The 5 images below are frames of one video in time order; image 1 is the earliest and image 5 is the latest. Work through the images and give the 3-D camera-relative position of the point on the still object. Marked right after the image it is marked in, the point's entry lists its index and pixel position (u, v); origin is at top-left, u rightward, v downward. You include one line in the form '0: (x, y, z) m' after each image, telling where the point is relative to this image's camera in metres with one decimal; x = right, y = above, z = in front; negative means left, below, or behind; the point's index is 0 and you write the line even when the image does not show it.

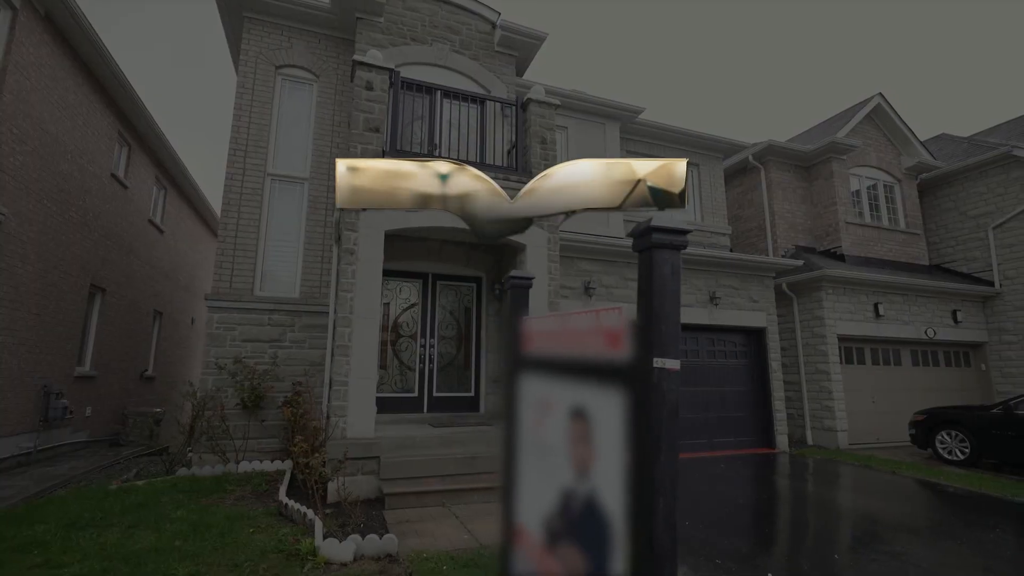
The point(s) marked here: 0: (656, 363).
0: (+0.2, -0.2, +1.2) m
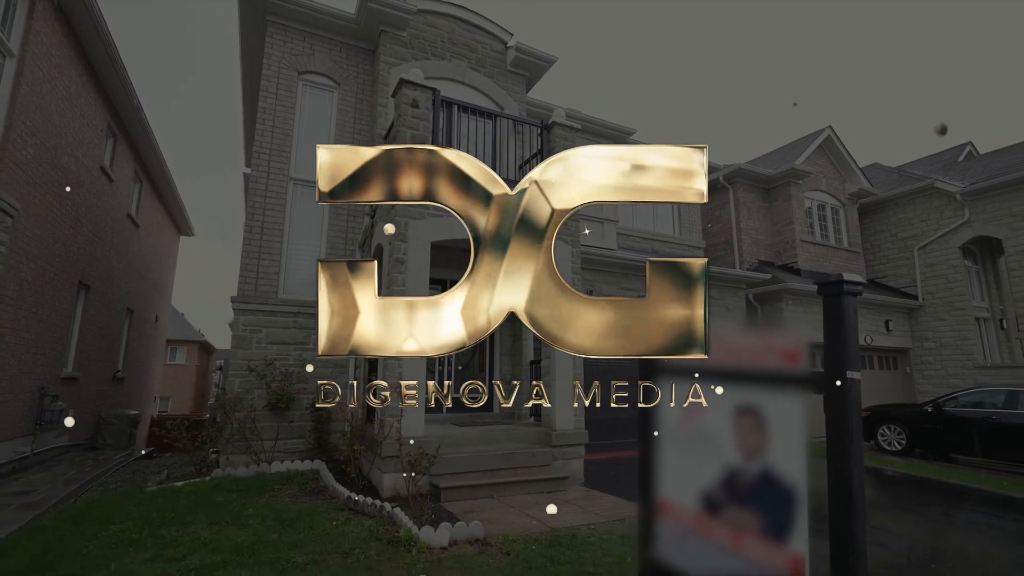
0: (+1.2, -0.3, +1.8) m
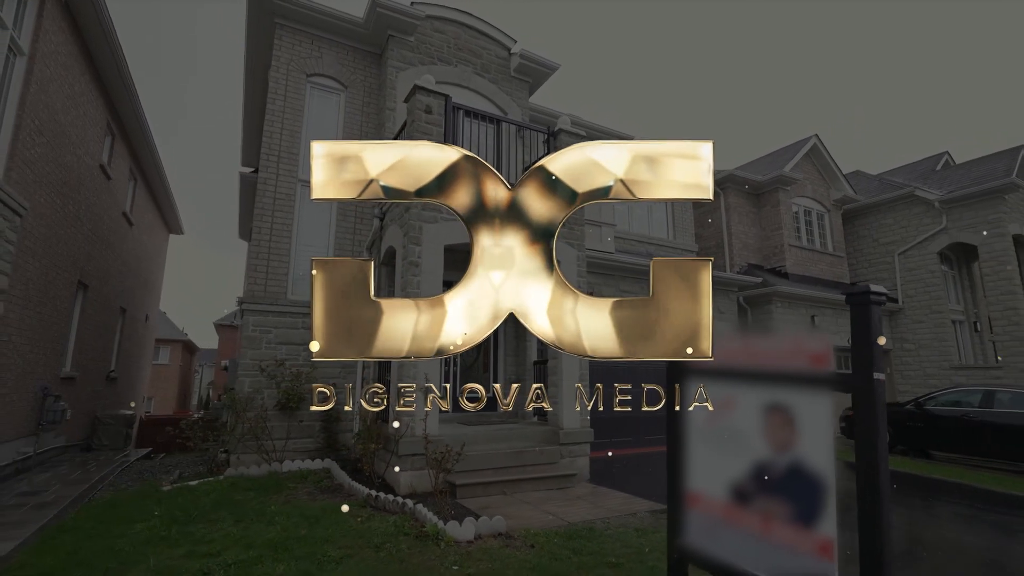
0: (+1.5, -0.4, +2.0) m
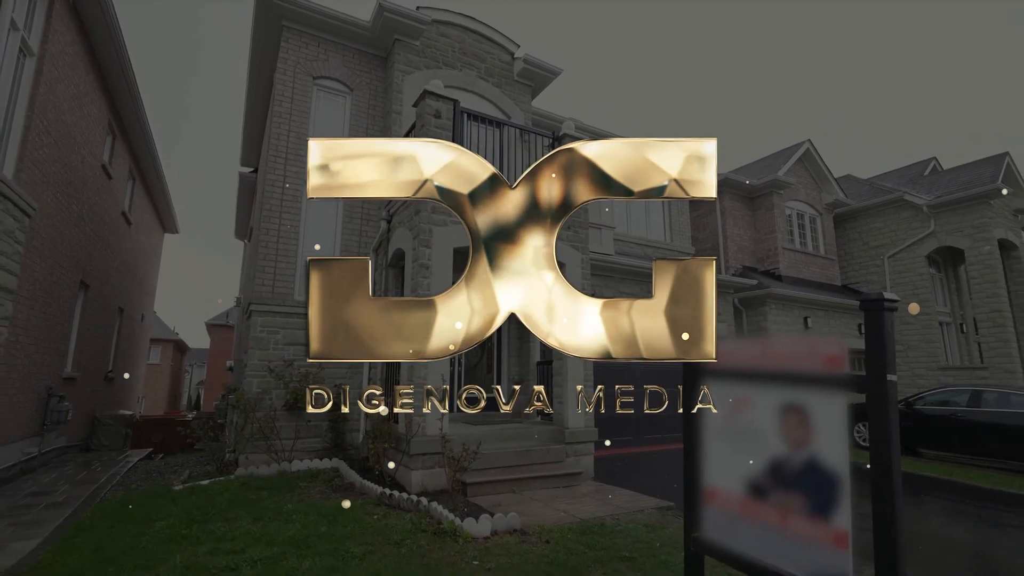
0: (+1.7, -0.4, +2.2) m
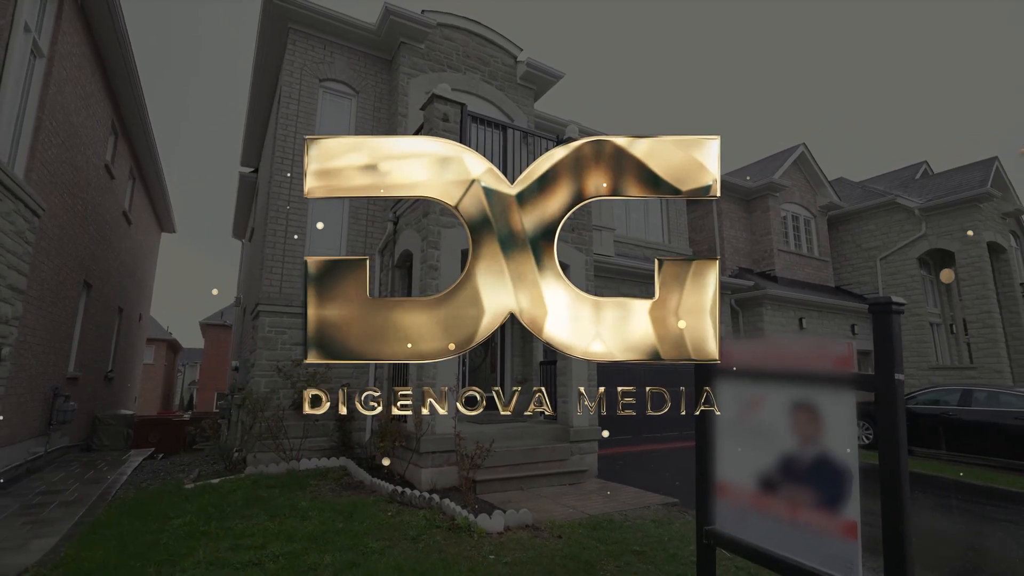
0: (+1.8, -0.4, +2.3) m
